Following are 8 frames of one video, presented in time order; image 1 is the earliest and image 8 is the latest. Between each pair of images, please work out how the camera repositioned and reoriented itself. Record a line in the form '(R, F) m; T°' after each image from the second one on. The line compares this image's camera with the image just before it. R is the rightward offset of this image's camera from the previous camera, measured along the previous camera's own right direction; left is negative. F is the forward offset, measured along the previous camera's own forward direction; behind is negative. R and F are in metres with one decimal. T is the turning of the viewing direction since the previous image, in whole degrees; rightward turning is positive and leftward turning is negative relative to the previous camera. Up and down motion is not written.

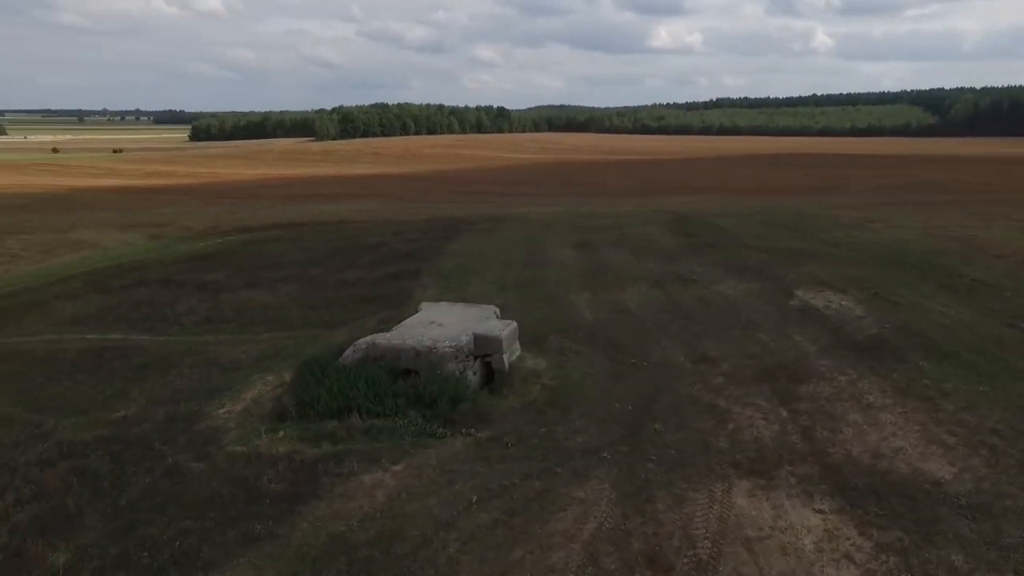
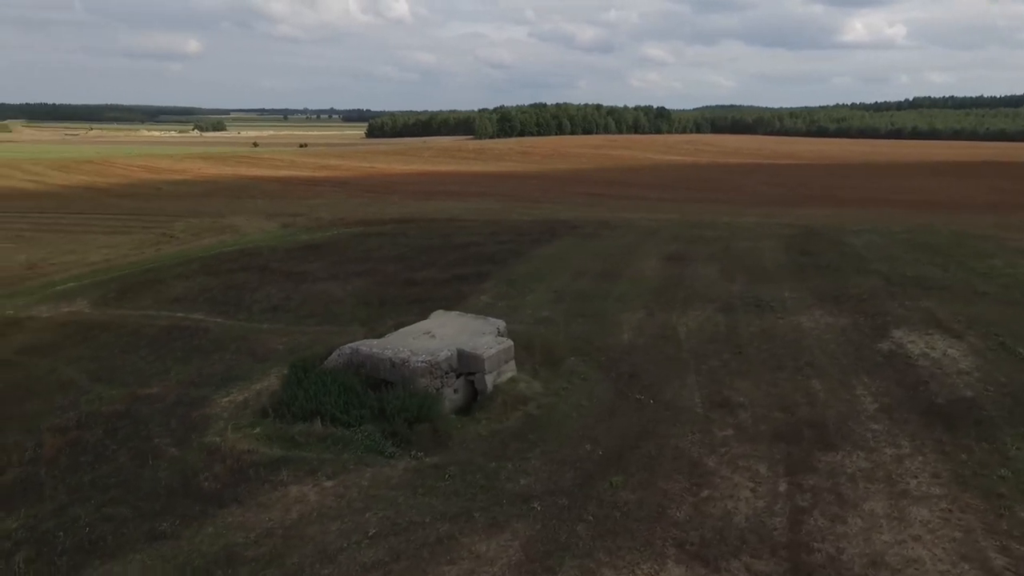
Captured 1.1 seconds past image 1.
(+2.7, +1.2) m; -14°
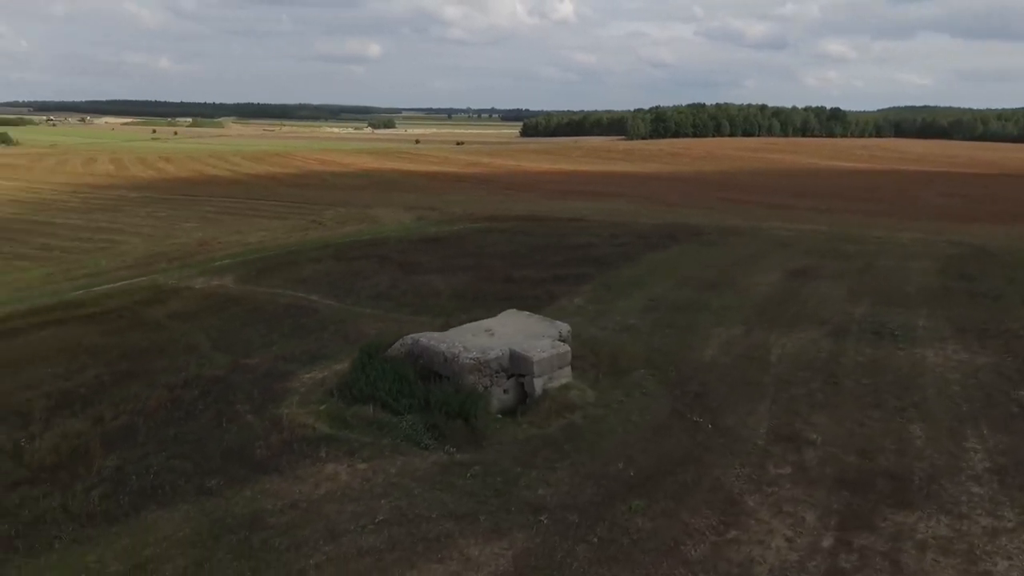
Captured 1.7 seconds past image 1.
(+1.4, +0.4) m; -13°
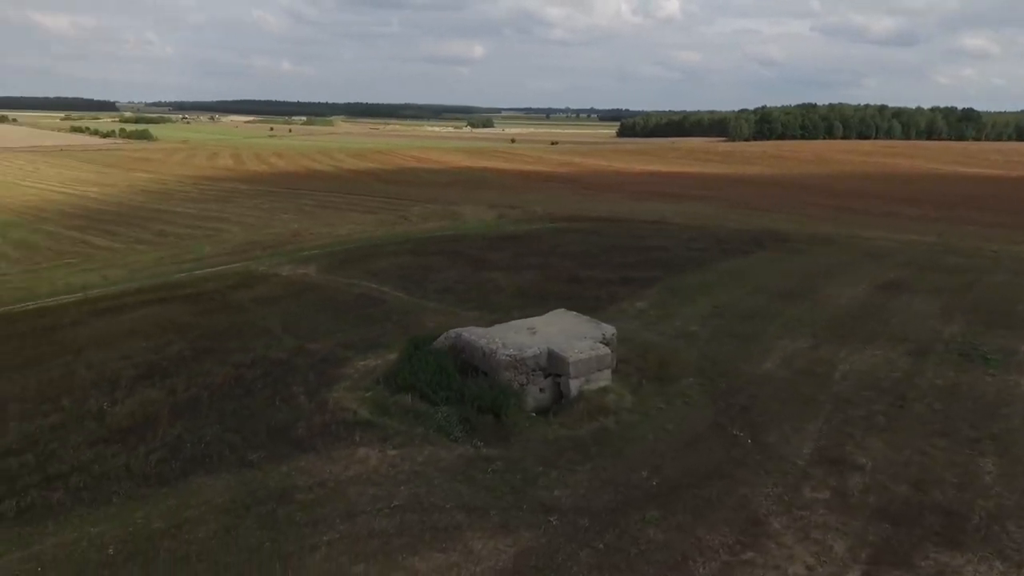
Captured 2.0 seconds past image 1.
(+0.8, +0.1) m; -8°
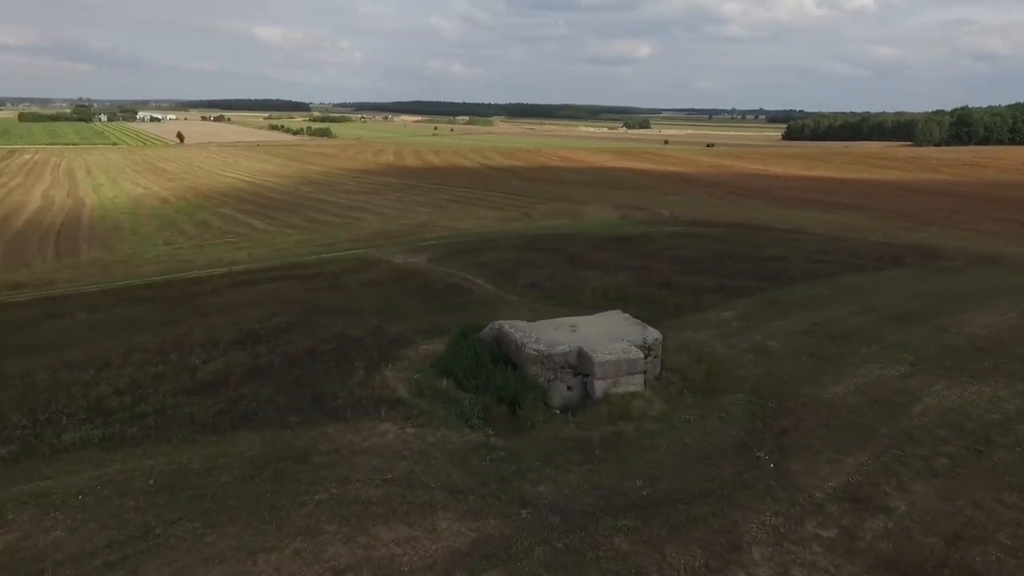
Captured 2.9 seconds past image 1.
(+1.9, +0.1) m; -14°
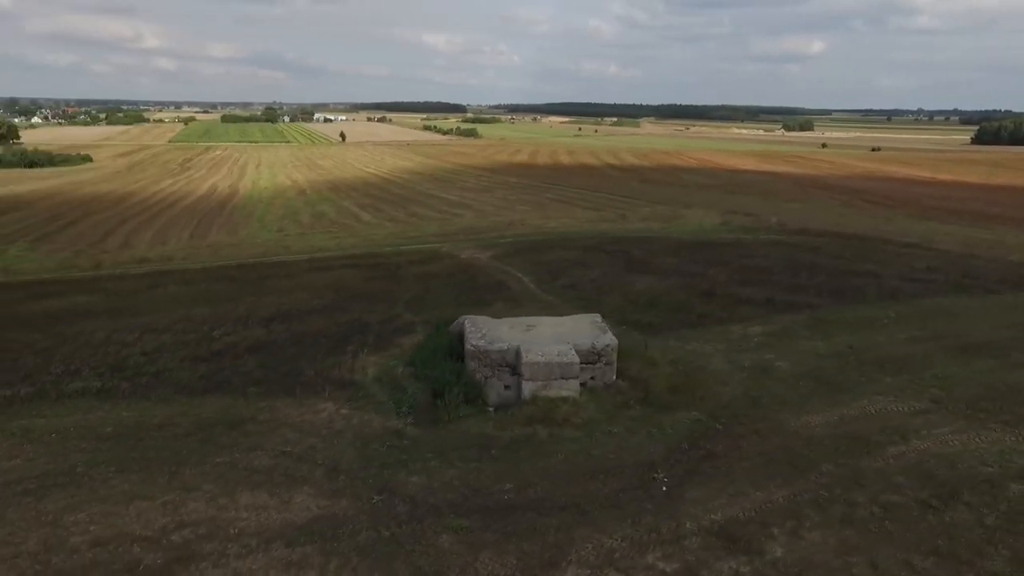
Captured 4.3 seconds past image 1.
(+3.2, +0.4) m; -13°
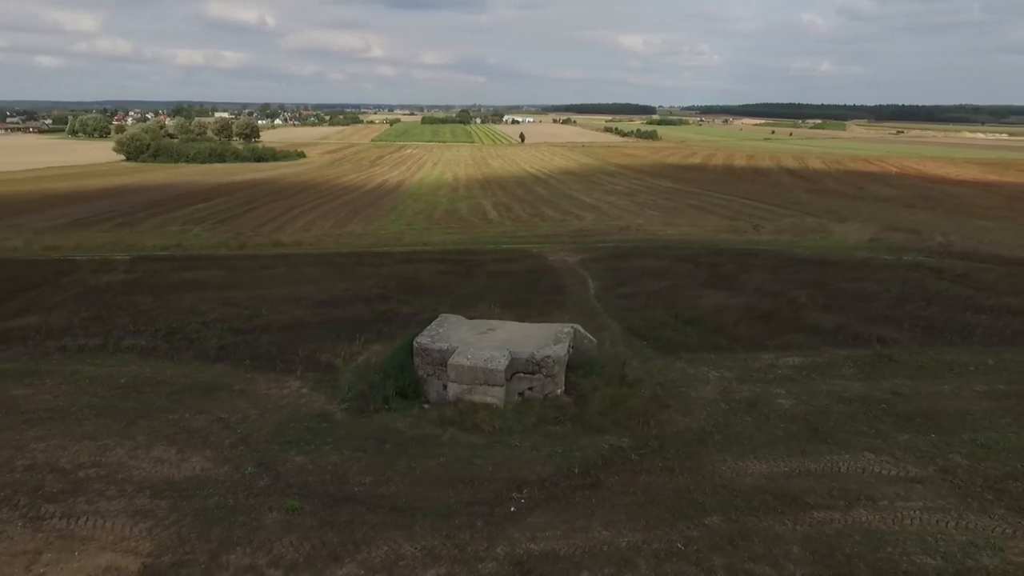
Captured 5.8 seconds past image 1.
(+3.7, +0.6) m; -16°
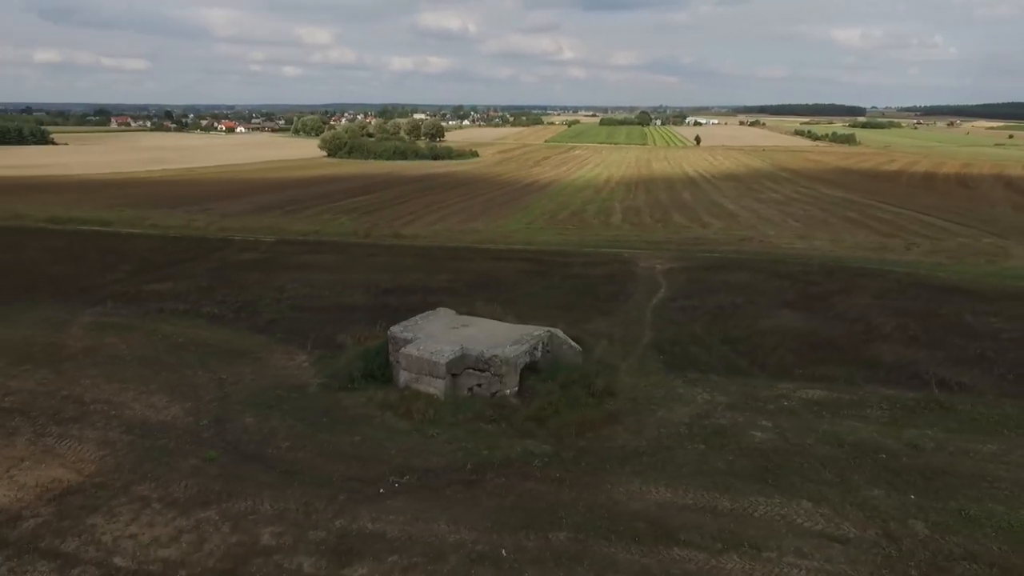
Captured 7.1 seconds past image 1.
(+3.5, +0.3) m; -16°
